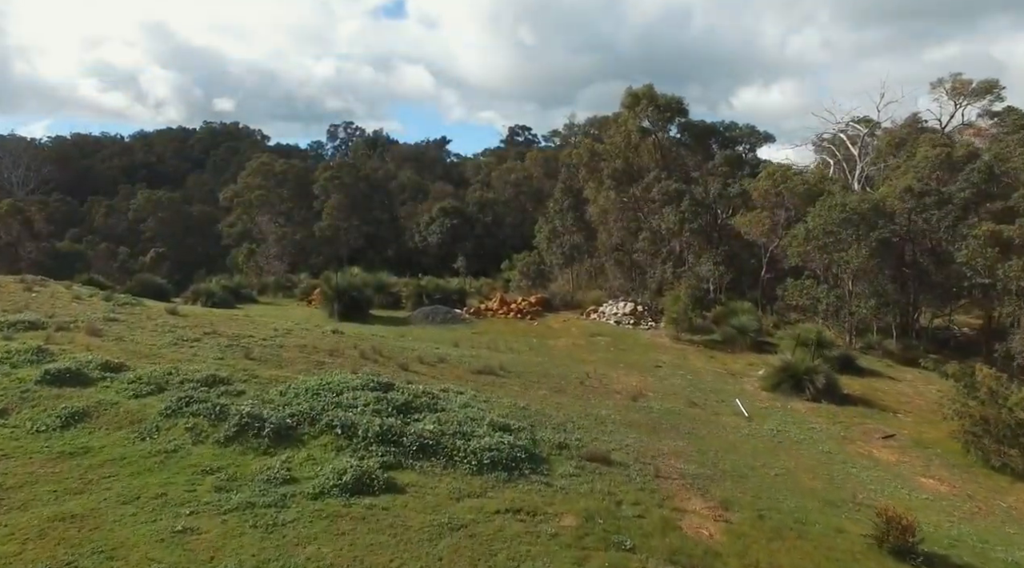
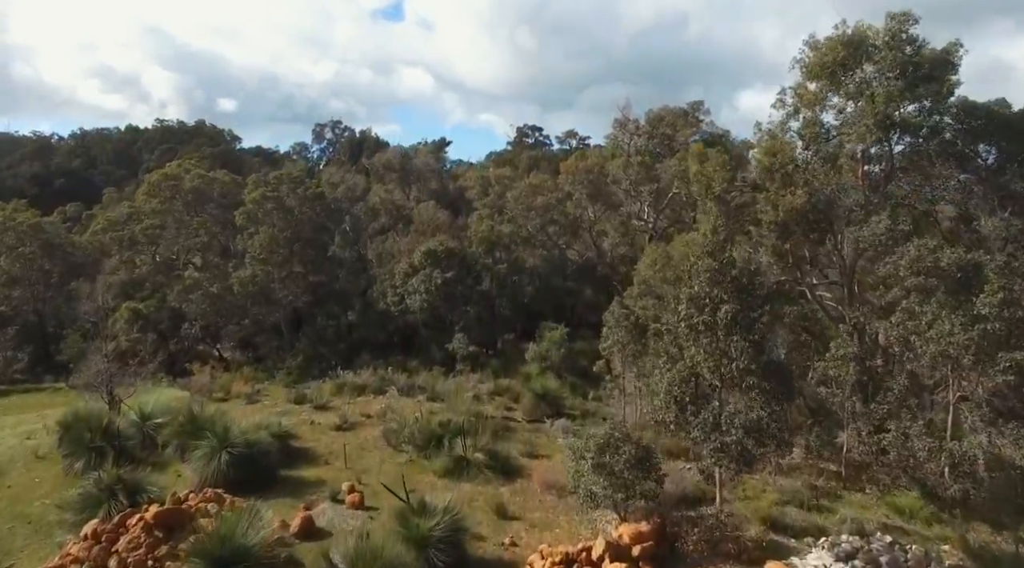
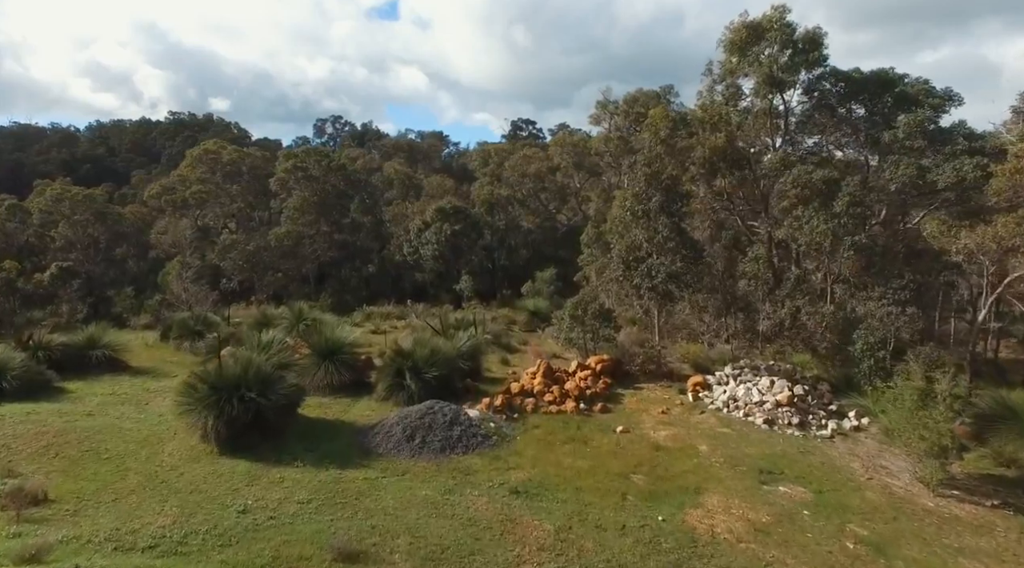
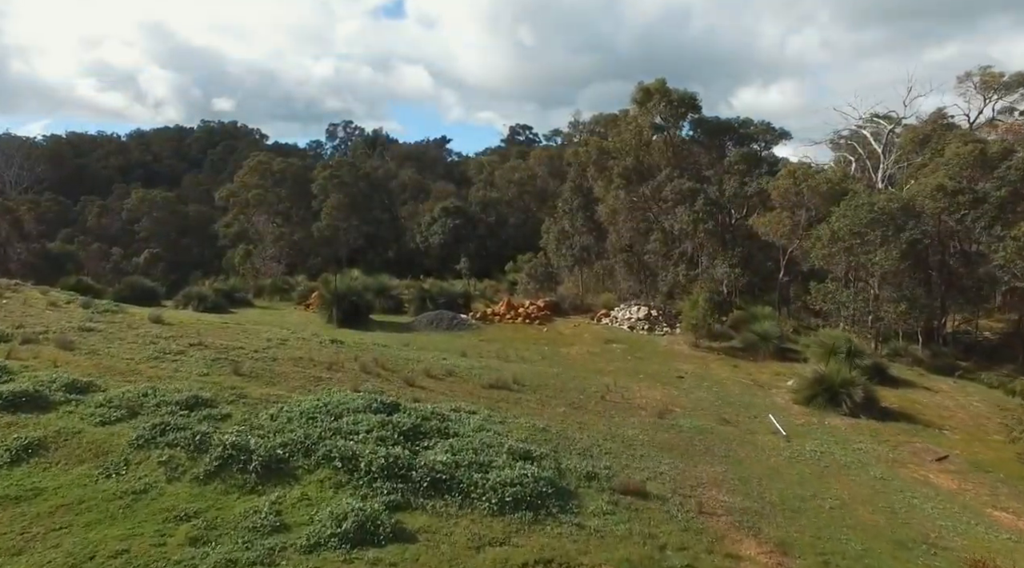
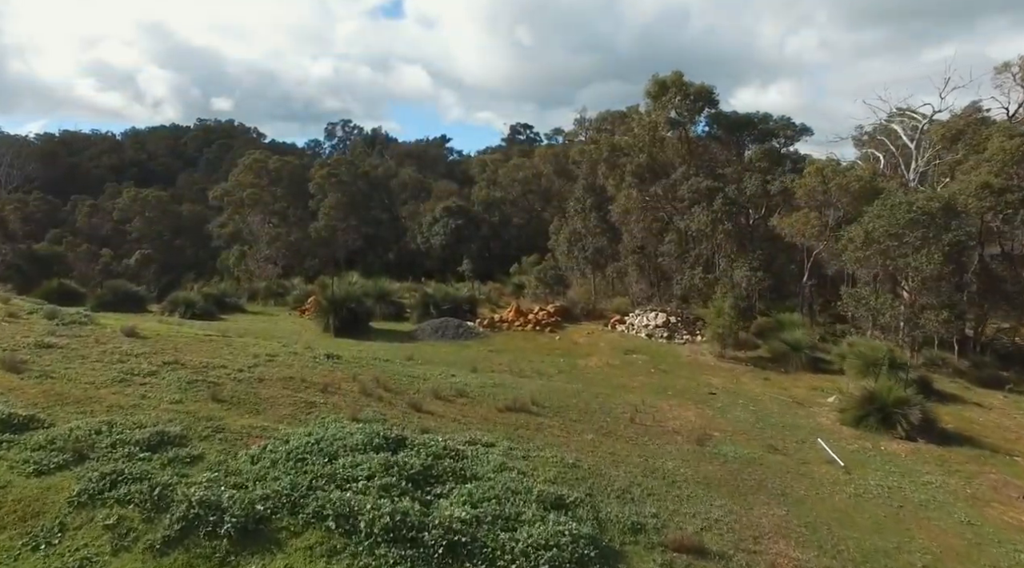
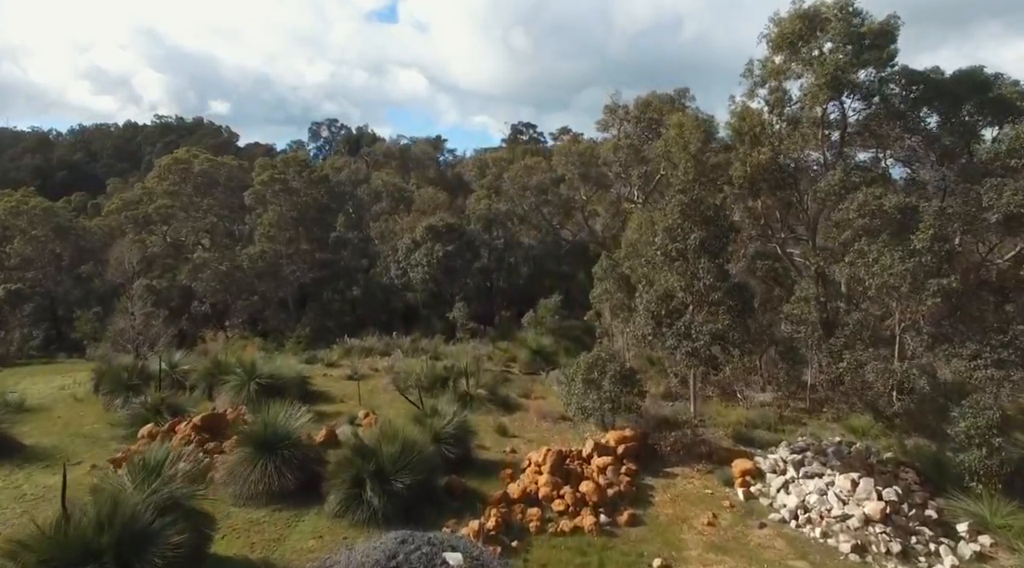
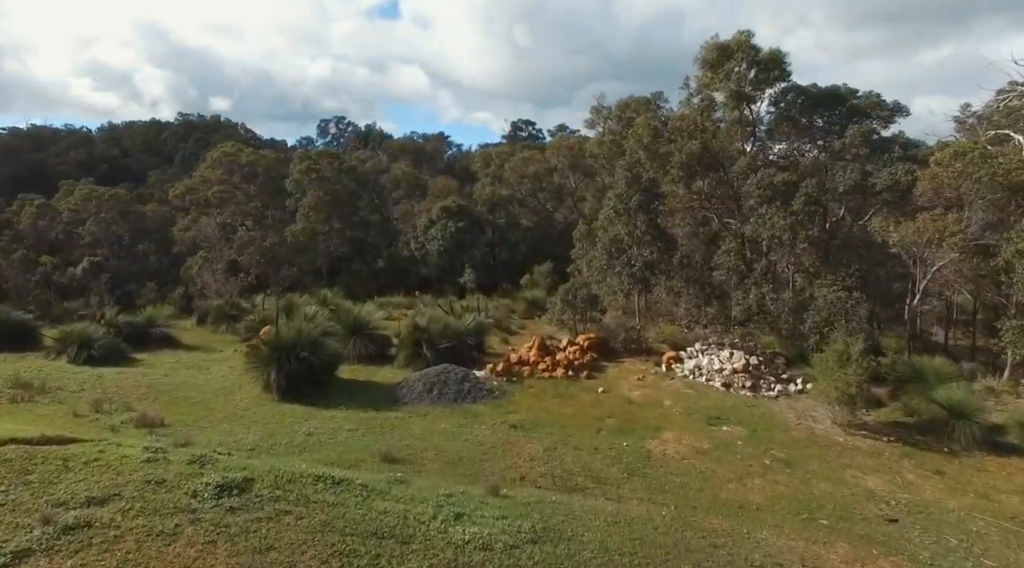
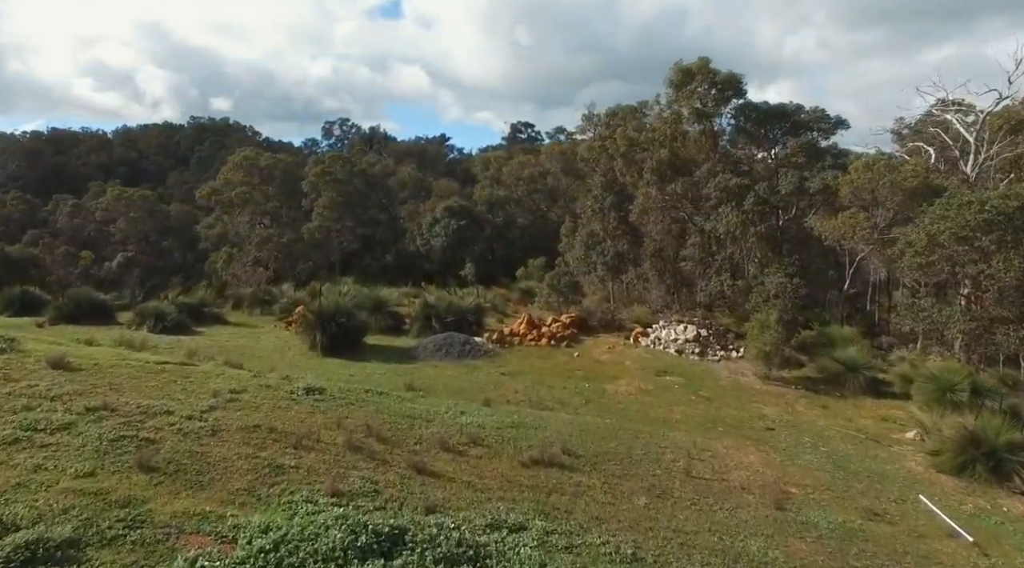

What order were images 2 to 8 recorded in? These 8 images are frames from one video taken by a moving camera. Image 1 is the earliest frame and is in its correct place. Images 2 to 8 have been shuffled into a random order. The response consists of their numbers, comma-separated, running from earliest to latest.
4, 5, 8, 7, 3, 6, 2
